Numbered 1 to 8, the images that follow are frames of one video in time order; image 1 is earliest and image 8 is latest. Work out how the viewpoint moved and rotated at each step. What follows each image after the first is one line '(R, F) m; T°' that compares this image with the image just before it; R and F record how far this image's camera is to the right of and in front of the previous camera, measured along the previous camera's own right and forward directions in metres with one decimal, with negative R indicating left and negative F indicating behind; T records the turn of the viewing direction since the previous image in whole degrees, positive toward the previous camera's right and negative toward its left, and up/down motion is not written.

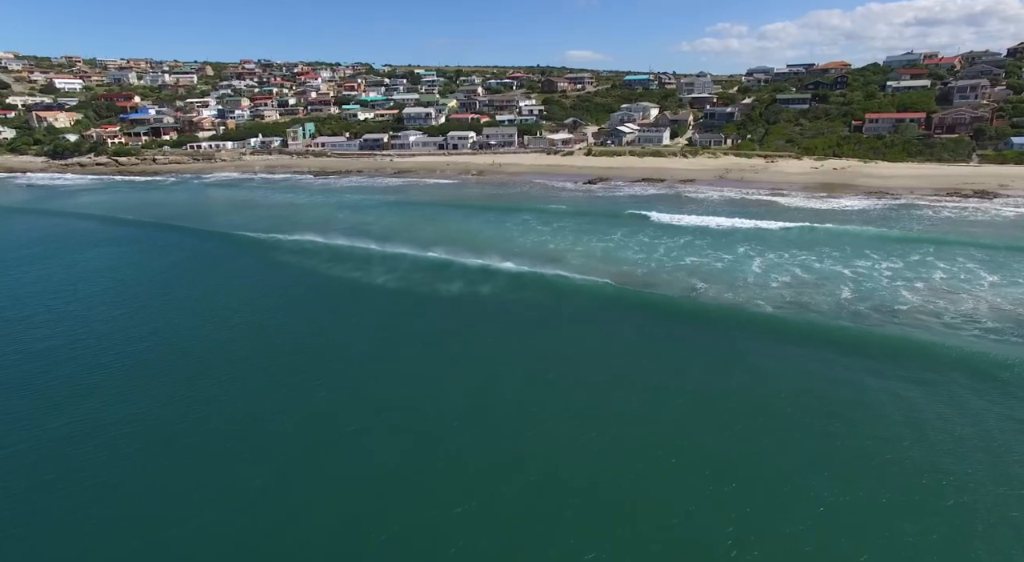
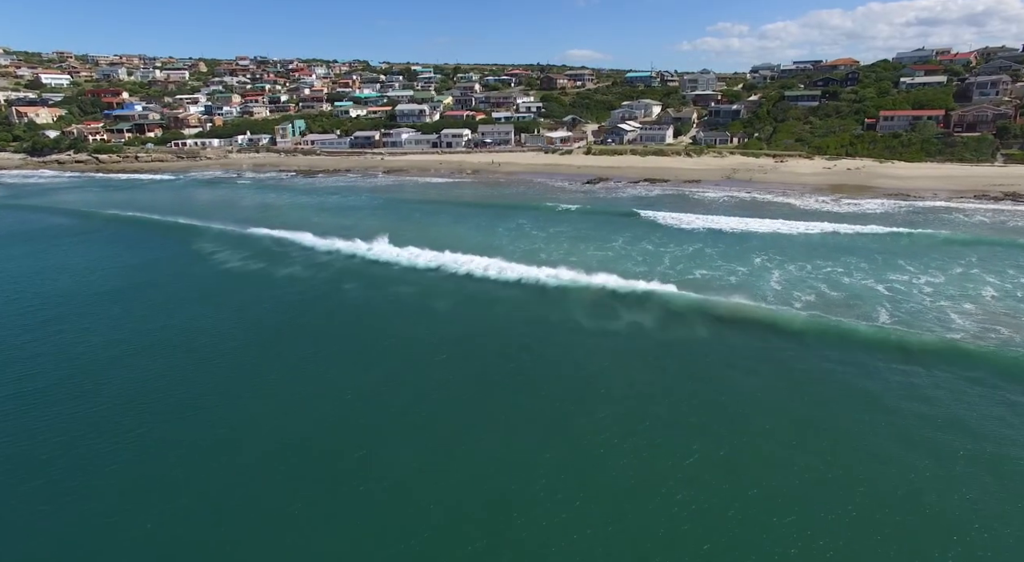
(+0.4, +2.4) m; 0°
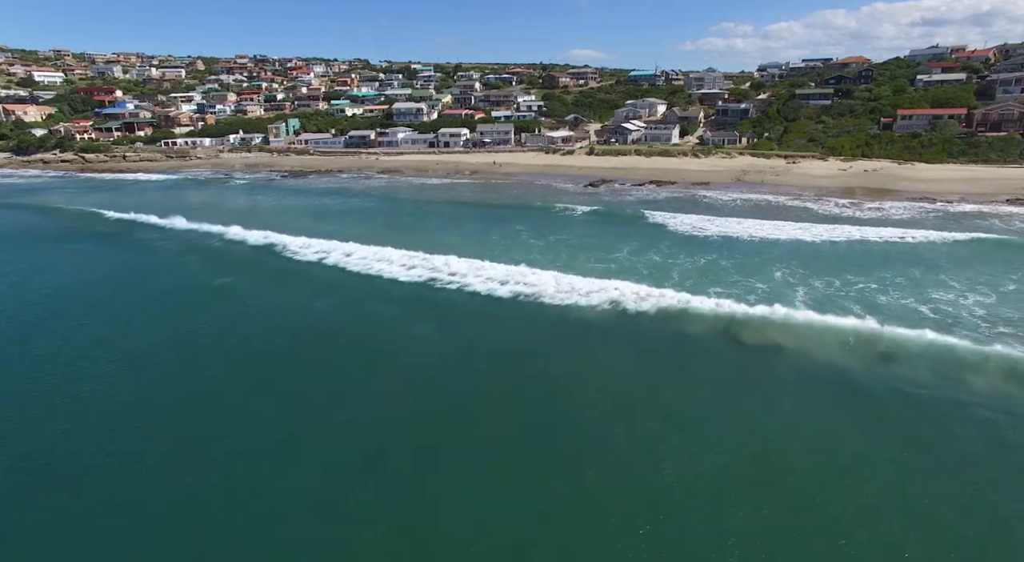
(+0.3, +2.1) m; 0°
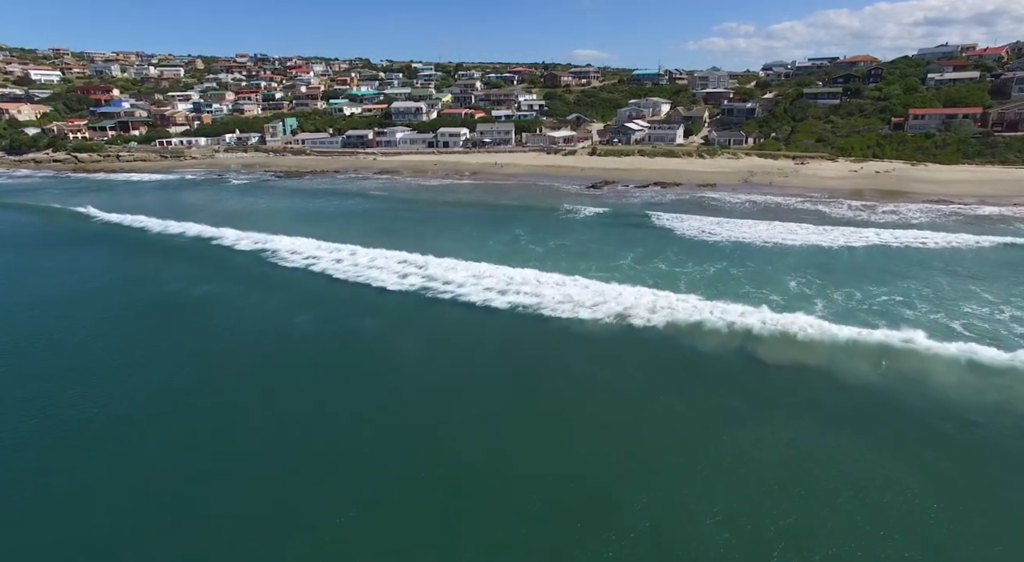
(+0.1, +1.2) m; 0°
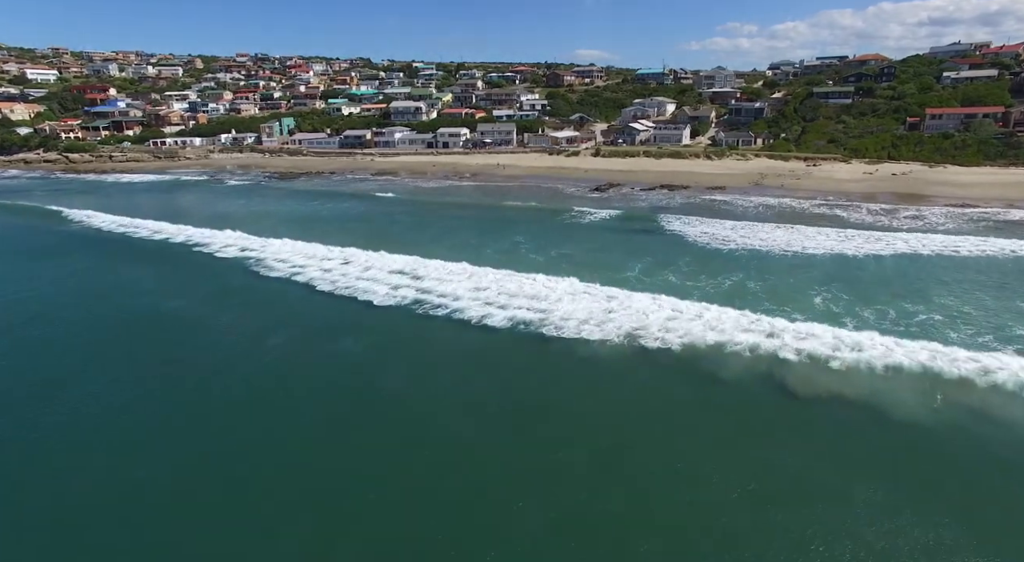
(+0.1, +1.5) m; 0°
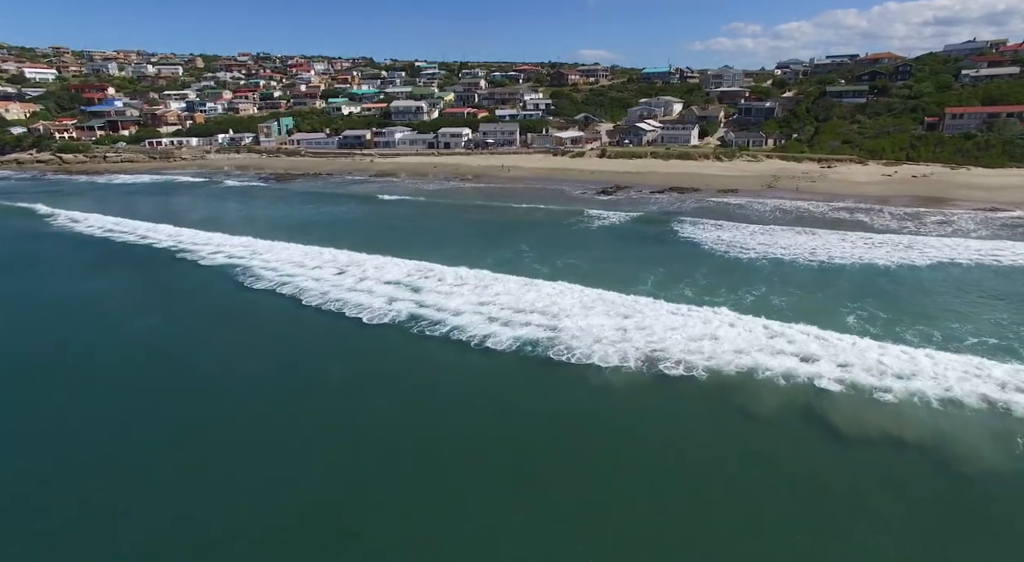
(0.0, +1.4) m; 0°
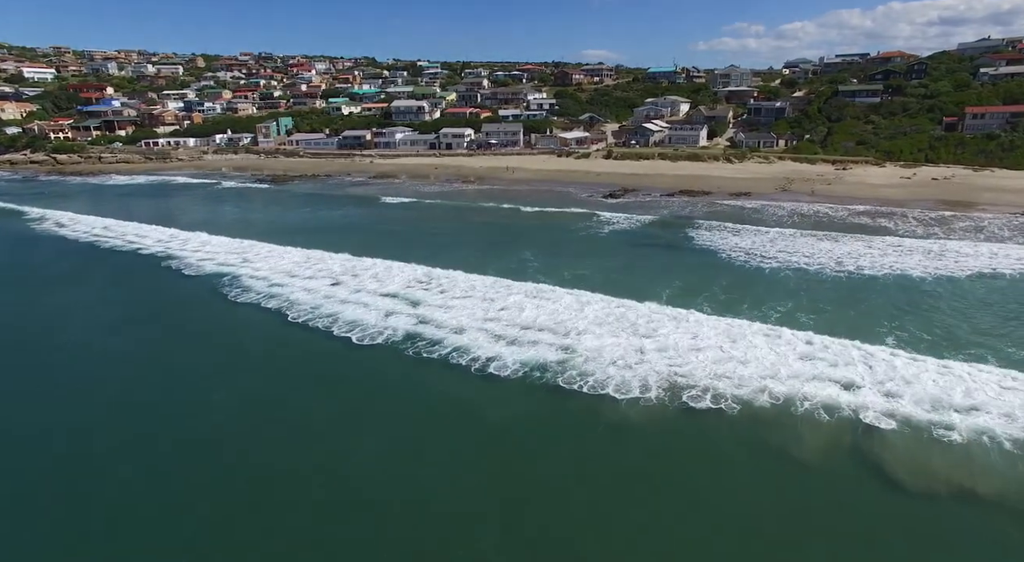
(-0.1, +1.3) m; 0°
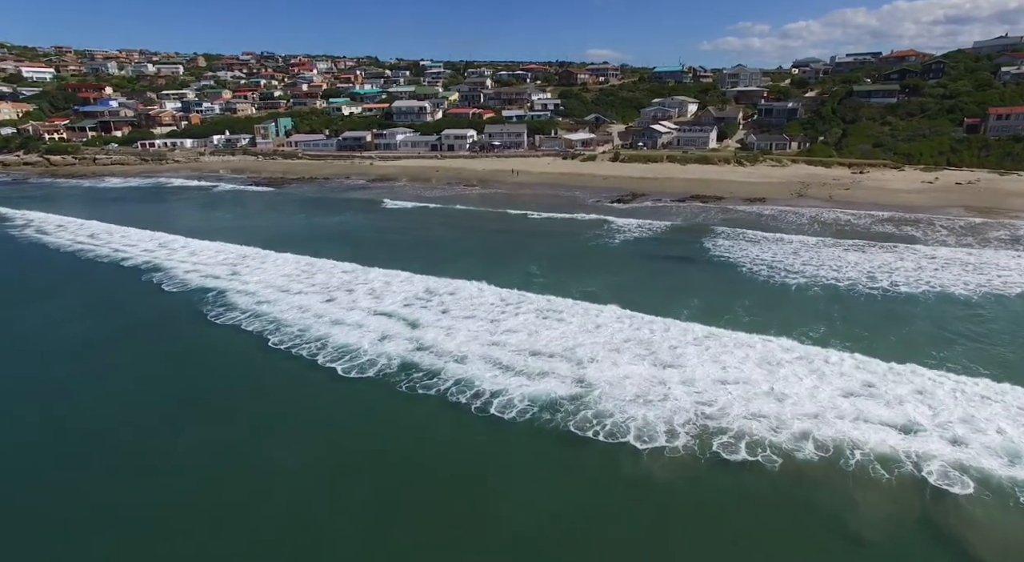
(-0.1, +1.4) m; 0°
